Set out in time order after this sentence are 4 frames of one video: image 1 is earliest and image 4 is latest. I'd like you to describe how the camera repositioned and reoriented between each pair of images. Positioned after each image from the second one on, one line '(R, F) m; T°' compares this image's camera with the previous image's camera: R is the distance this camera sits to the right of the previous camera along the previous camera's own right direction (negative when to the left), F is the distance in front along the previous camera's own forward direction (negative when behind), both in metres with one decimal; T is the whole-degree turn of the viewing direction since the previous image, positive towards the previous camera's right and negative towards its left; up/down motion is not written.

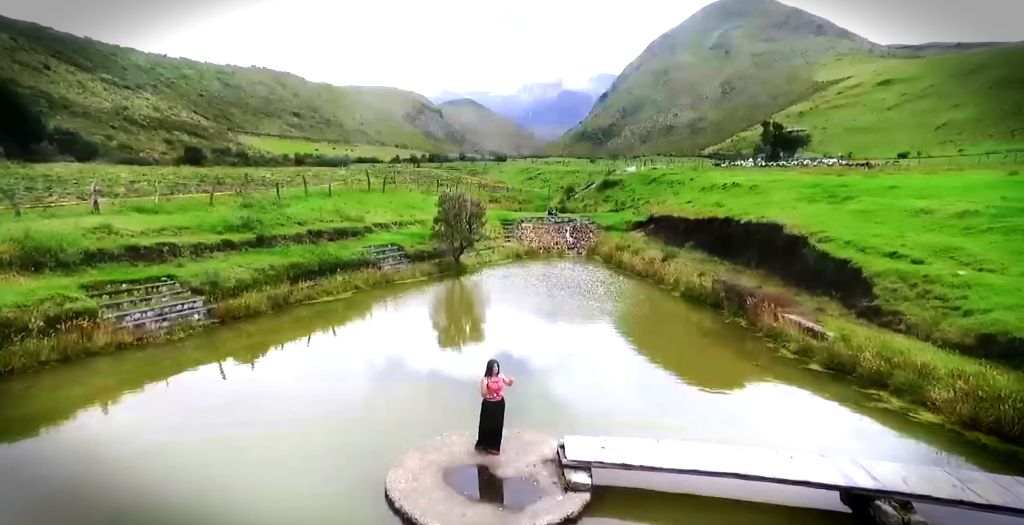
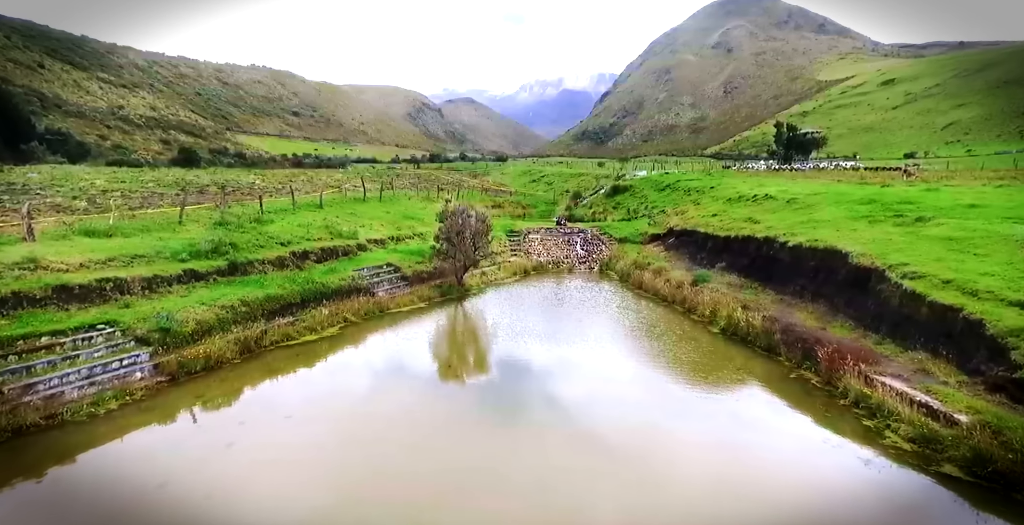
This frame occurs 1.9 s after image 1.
(-0.6, +4.2) m; 0°
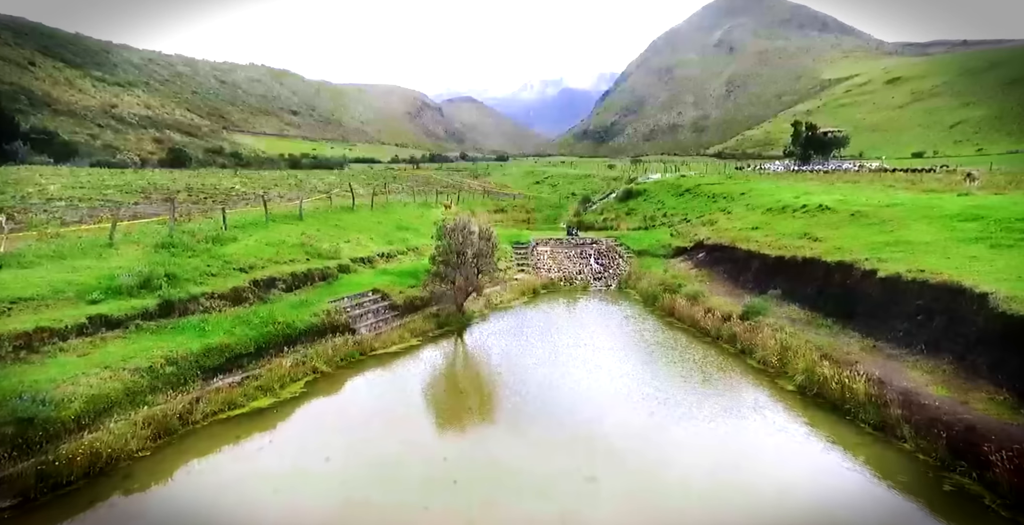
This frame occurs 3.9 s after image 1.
(-0.6, +5.9) m; 0°
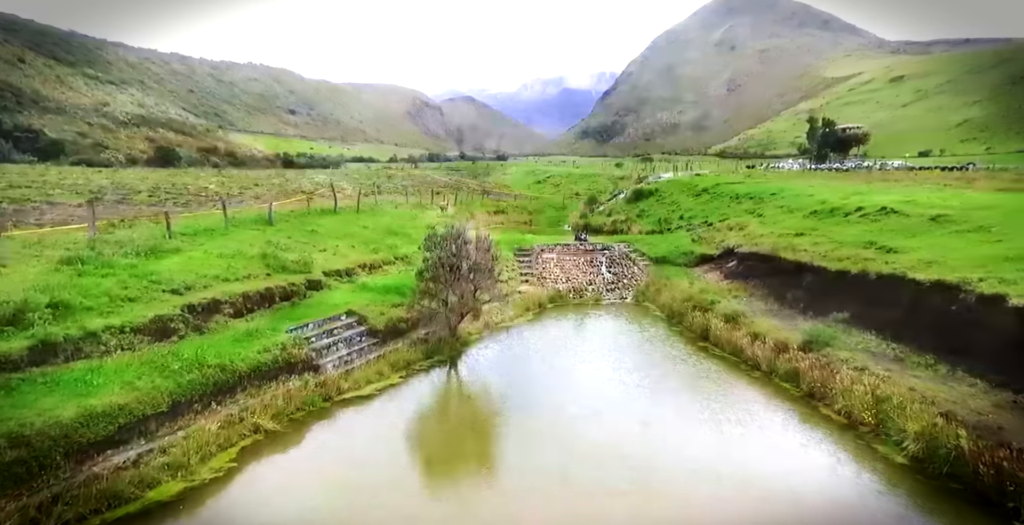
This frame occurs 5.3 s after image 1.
(-0.2, +5.4) m; 0°
